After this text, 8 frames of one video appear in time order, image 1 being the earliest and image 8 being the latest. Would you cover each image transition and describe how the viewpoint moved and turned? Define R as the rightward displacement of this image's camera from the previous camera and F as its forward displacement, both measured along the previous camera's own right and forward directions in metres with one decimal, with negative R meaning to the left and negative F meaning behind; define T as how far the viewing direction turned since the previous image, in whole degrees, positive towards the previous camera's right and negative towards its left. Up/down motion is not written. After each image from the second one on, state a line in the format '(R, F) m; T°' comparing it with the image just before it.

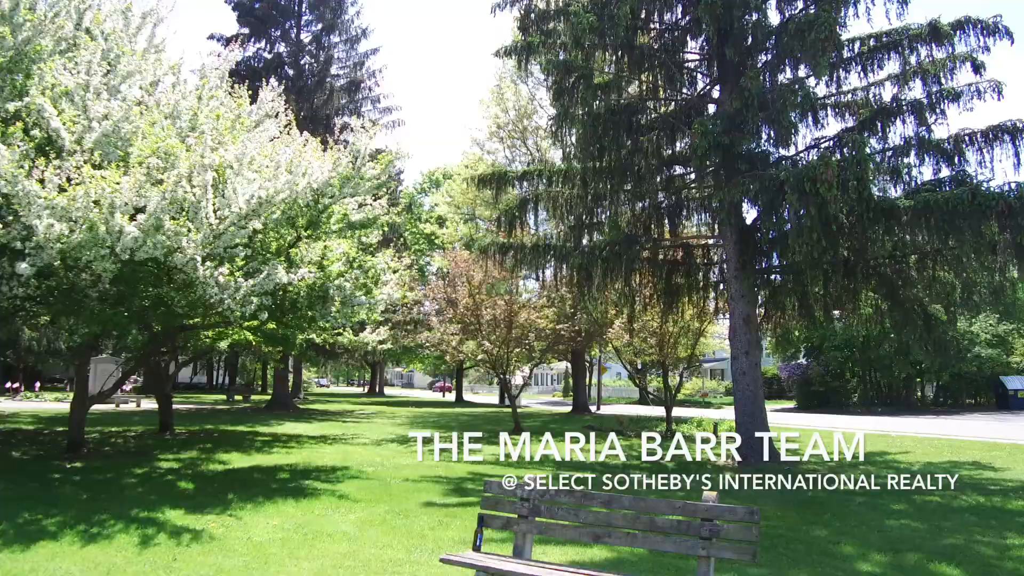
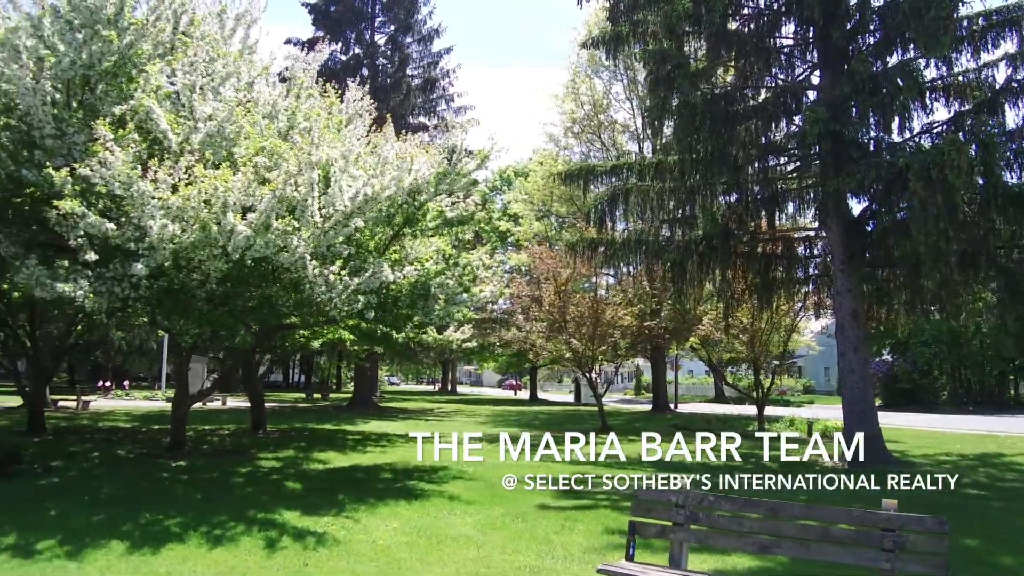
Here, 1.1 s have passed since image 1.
(-0.5, +0.3) m; -4°
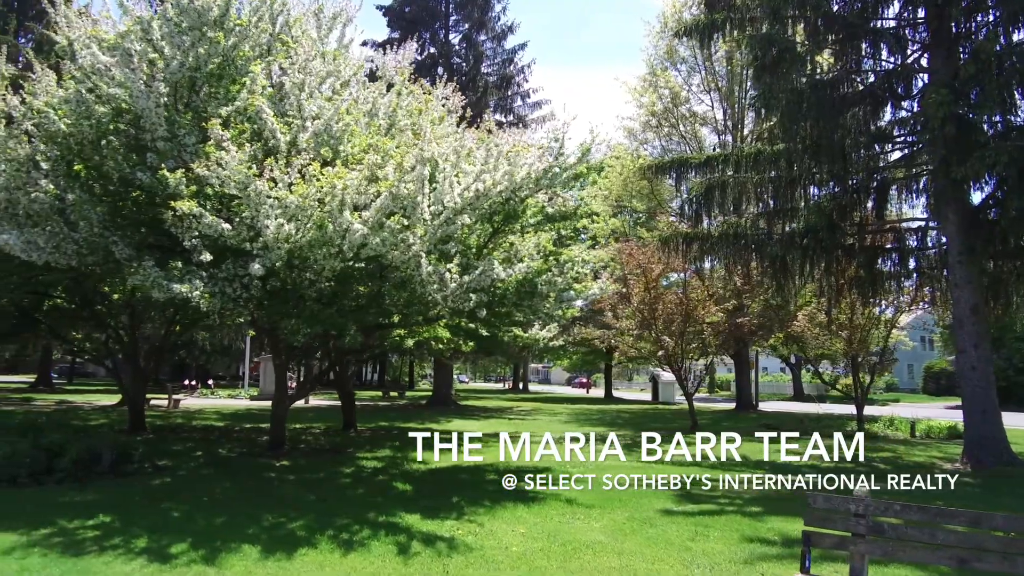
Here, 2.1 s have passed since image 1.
(-0.5, +0.2) m; -4°
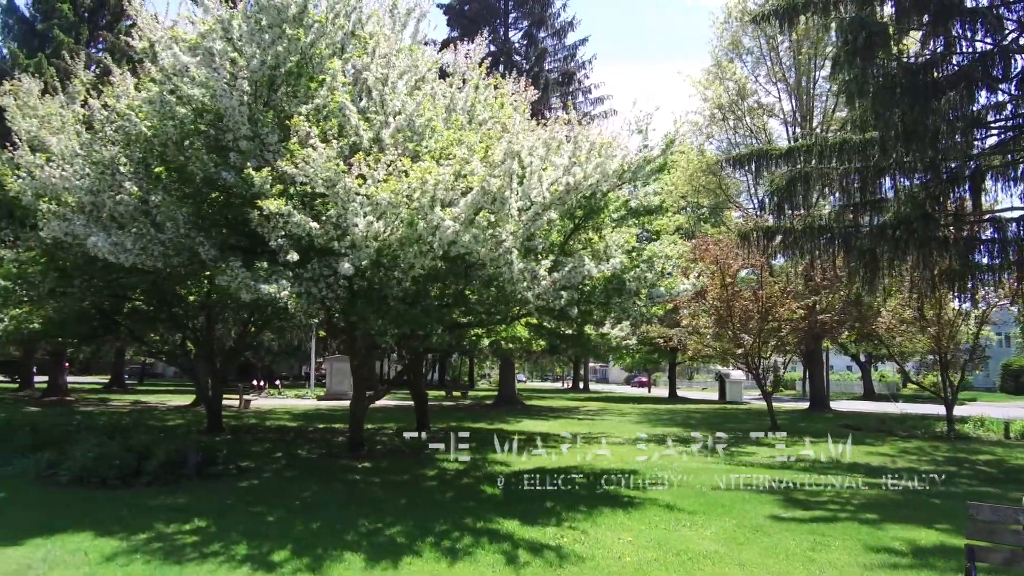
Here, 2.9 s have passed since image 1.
(-0.4, +0.3) m; -4°
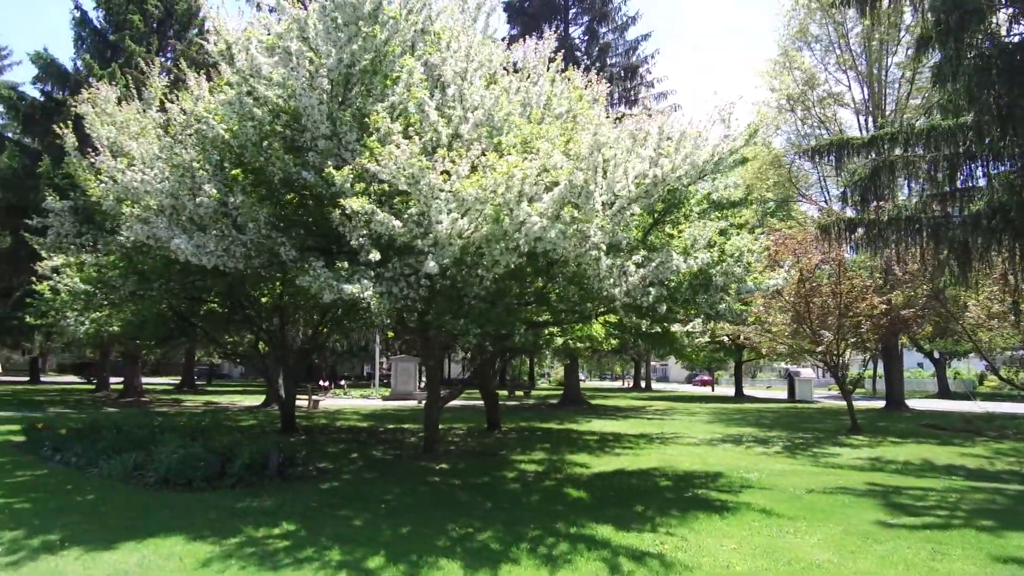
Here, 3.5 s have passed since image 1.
(-0.3, +0.2) m; -4°
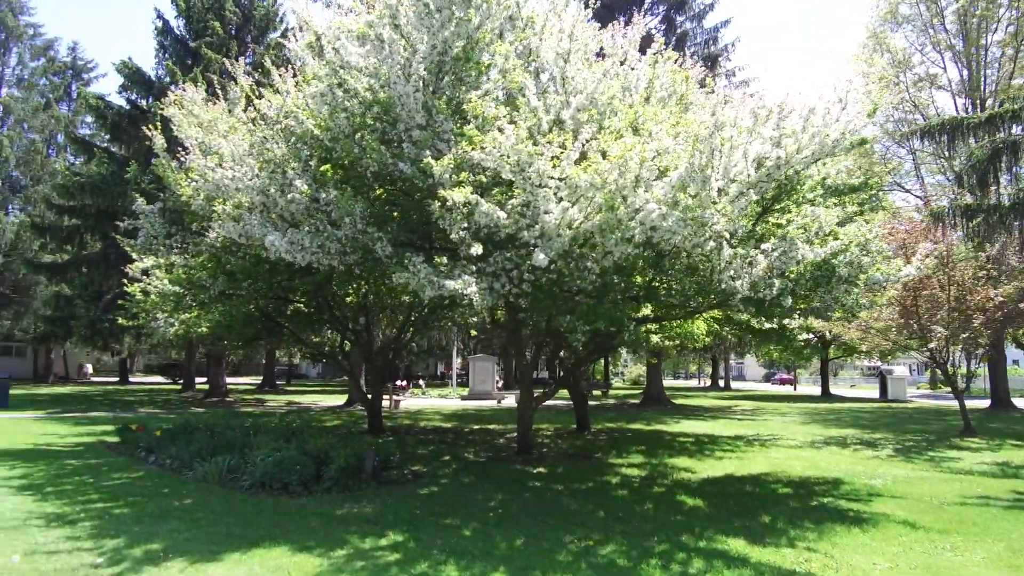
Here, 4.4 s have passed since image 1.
(-0.4, +0.5) m; -5°
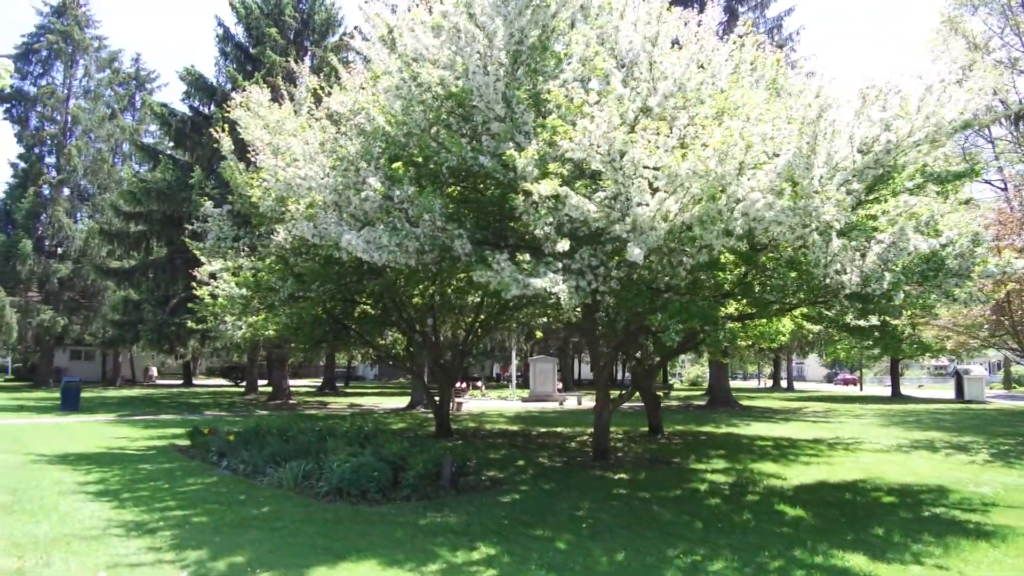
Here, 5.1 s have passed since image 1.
(-0.3, +0.4) m; -3°
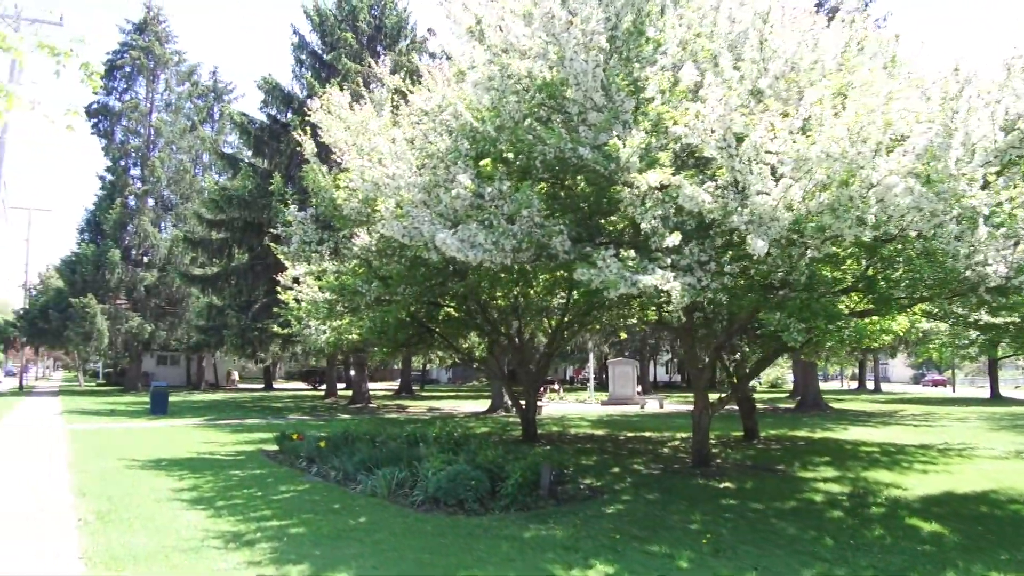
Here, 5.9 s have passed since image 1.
(-0.3, +0.4) m; -5°
